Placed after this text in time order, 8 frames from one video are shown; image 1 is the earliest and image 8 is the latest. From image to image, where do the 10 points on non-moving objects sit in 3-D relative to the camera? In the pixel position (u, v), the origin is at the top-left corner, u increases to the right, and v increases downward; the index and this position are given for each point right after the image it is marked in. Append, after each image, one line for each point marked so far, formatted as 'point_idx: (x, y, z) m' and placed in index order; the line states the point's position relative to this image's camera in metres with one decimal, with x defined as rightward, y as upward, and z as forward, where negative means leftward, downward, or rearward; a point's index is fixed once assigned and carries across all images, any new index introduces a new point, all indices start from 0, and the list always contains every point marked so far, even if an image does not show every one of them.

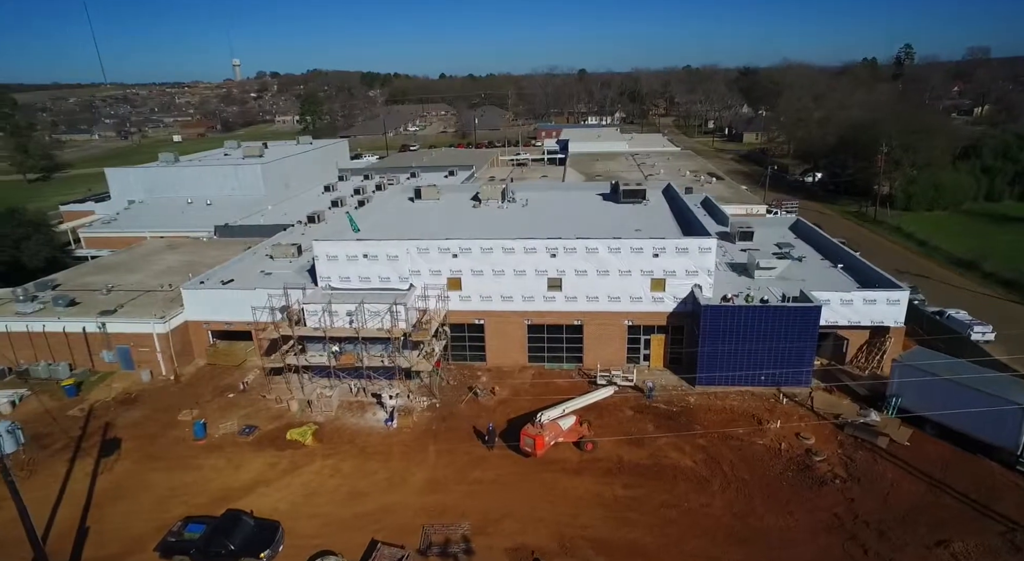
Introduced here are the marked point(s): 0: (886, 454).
0: (+12.5, -5.8, +19.8) m
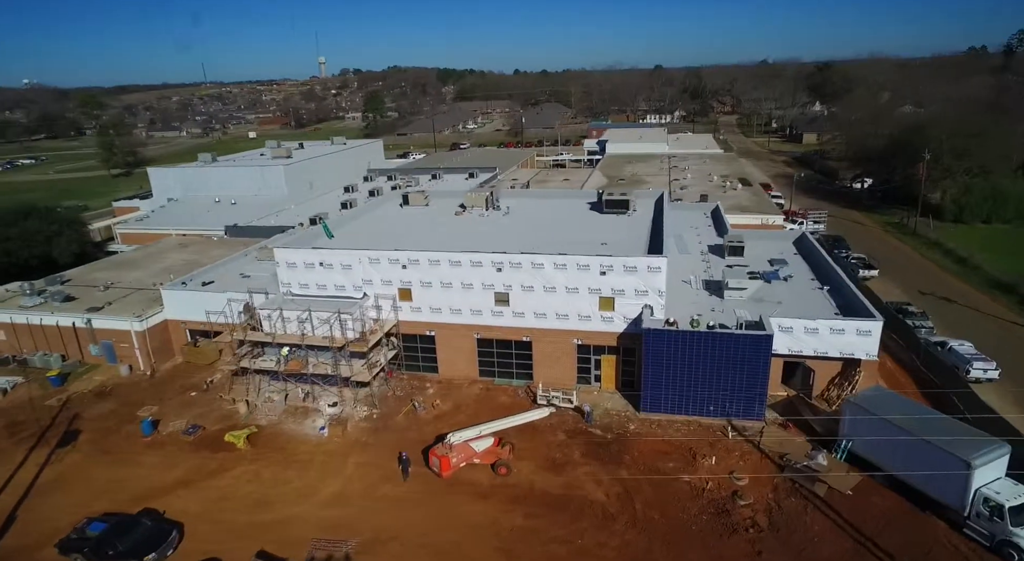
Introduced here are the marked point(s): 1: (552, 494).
0: (+9.4, -6.8, +18.0) m
1: (+1.3, -6.9, +19.0) m
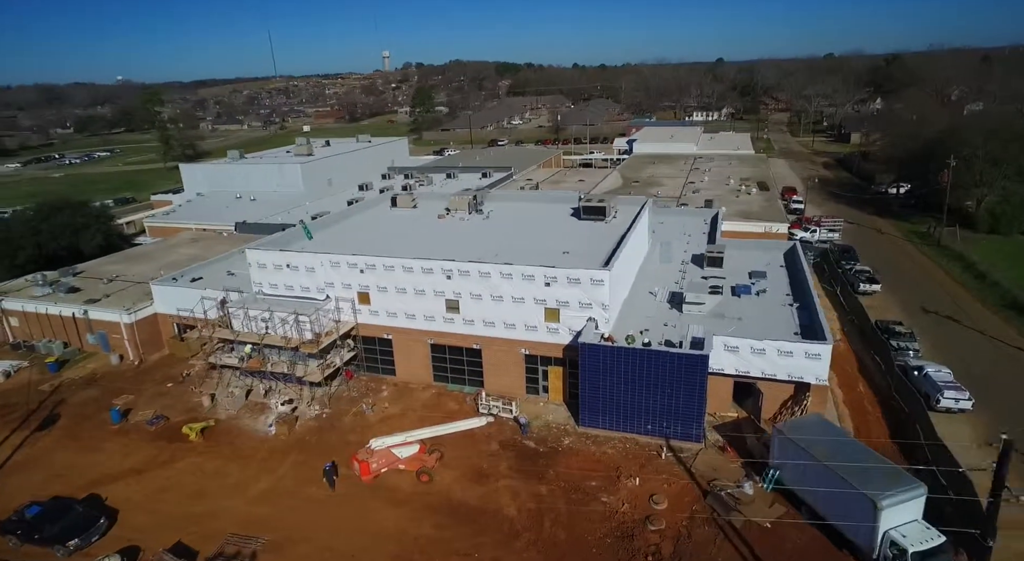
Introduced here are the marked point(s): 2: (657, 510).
0: (+6.5, -7.5, +17.4) m
1: (-1.5, -7.3, +19.1) m
2: (+4.5, -7.1, +18.4) m
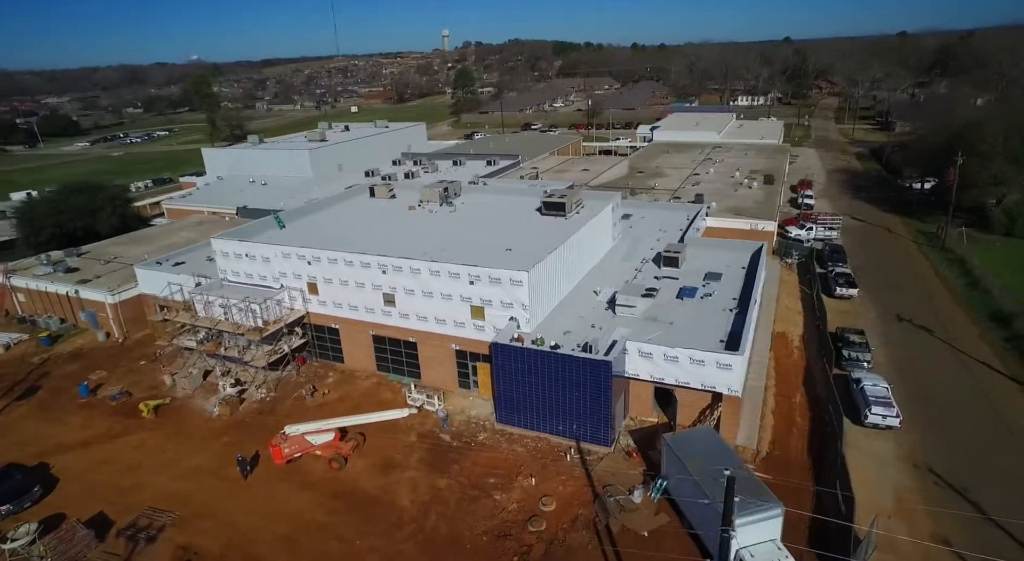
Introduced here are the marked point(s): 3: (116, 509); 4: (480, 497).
0: (+2.9, -7.7, +17.5) m
1: (-5.0, -7.2, +20.0) m
2: (+1.0, -7.3, +18.7) m
3: (-13.4, -7.7, +20.0) m
4: (-1.0, -7.1, +19.5) m
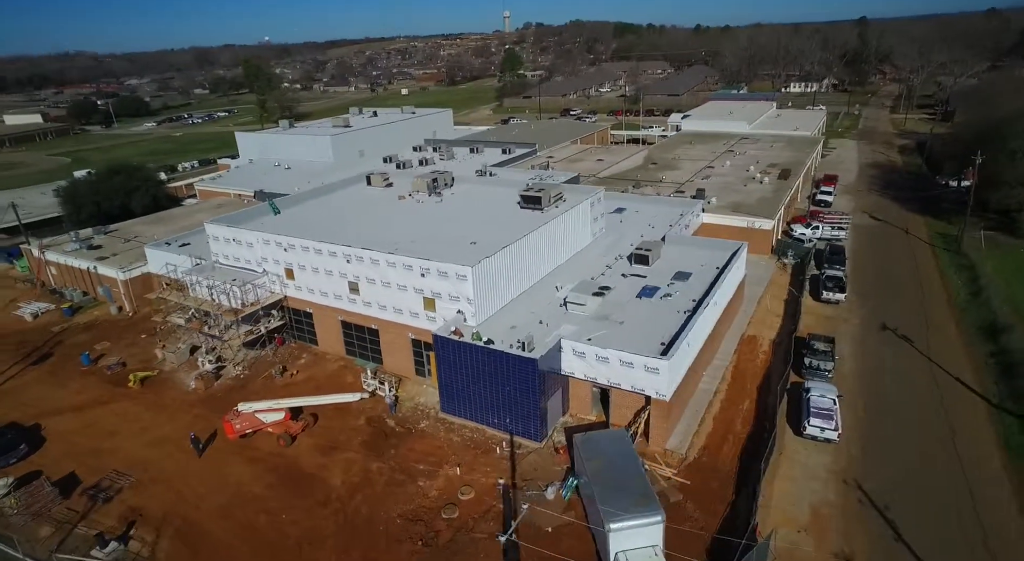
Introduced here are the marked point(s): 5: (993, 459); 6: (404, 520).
0: (0.0, -7.7, +18.1) m
1: (-7.5, -6.9, +21.3) m
2: (-1.7, -7.2, +19.5) m
3: (-15.9, -7.1, +22.1) m
4: (-3.7, -7.0, +20.4) m
5: (+16.0, -6.0, +19.8) m
6: (-3.4, -7.6, +18.8) m
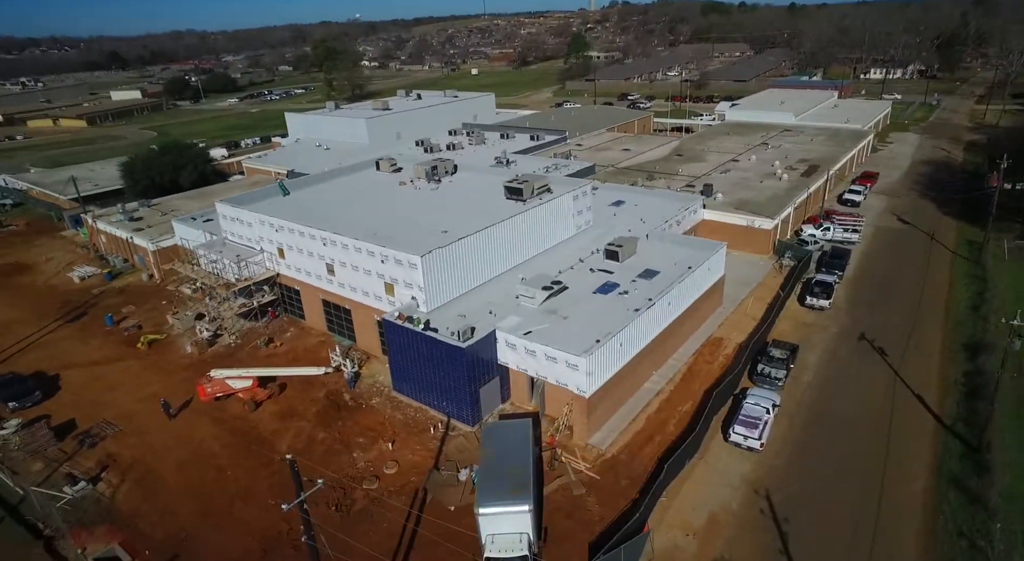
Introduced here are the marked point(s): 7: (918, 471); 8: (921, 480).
0: (-3.0, -7.5, +19.5) m
1: (-10.1, -6.1, +23.5) m
2: (-4.6, -6.8, +21.0) m
3: (-18.3, -5.9, +25.3) m
4: (-6.4, -6.5, +22.1) m
5: (+13.1, -6.6, +19.1) m
6: (-6.4, -7.2, +20.5) m
7: (+13.4, -6.4, +19.6) m
8: (+13.3, -6.5, +19.2) m
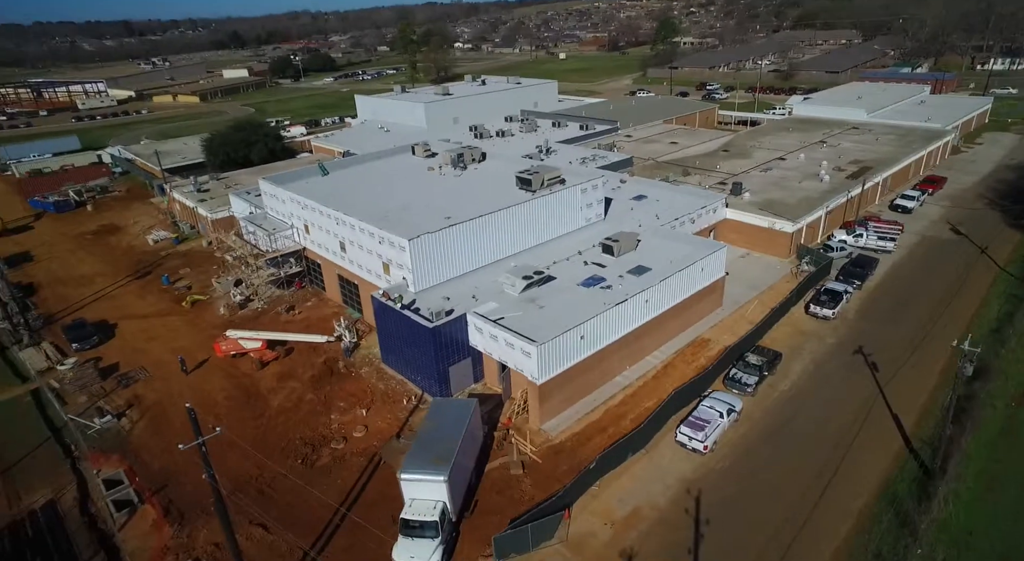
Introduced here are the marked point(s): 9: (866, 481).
0: (-5.0, -6.8, +21.4) m
1: (-11.3, -4.9, +26.3) m
2: (-6.3, -6.0, +23.1) m
3: (-19.2, -4.0, +29.3) m
4: (-7.9, -5.5, +24.5) m
5: (+10.9, -7.0, +18.7) m
6: (-8.1, -6.3, +22.9) m
7: (+11.3, -6.8, +19.2) m
8: (+11.1, -7.0, +18.8) m
9: (+11.8, -6.6, +19.6) m
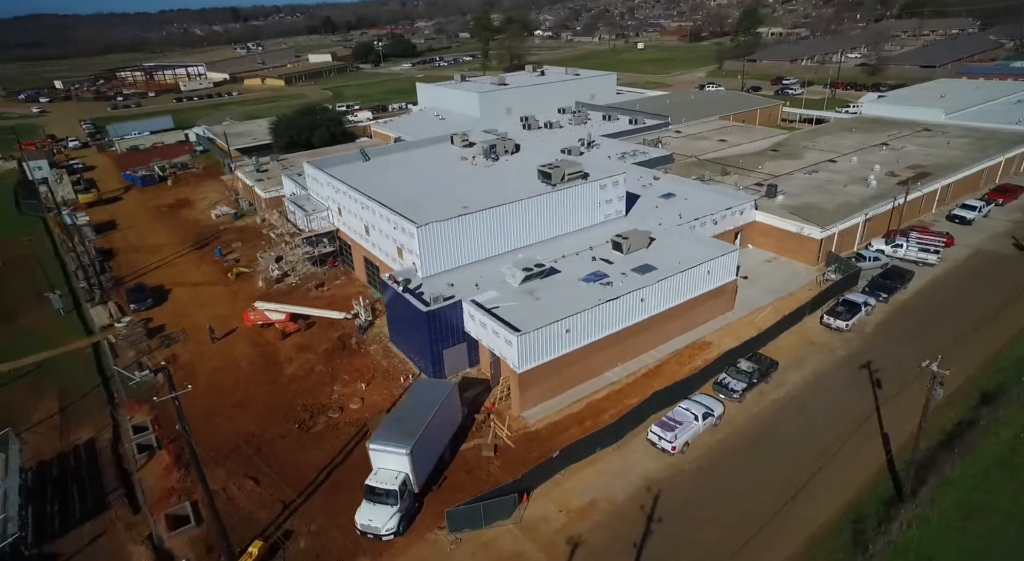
0: (-5.9, -6.2, +23.0) m
1: (-11.4, -3.8, +28.6) m
2: (-6.9, -5.3, +24.9) m
3: (-18.8, -2.4, +32.5) m
4: (-8.3, -4.6, +26.4) m
5: (+9.5, -7.4, +18.5) m
6: (-8.8, -5.4, +24.9) m
7: (+10.0, -7.2, +18.8) m
8: (+9.7, -7.4, +18.5) m
9: (+10.5, -7.0, +19.2) m
